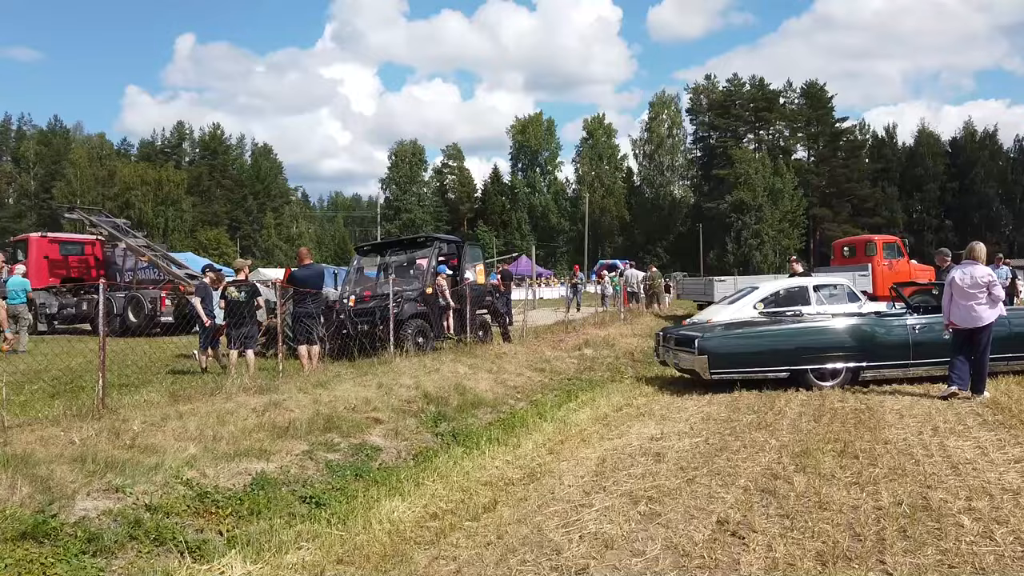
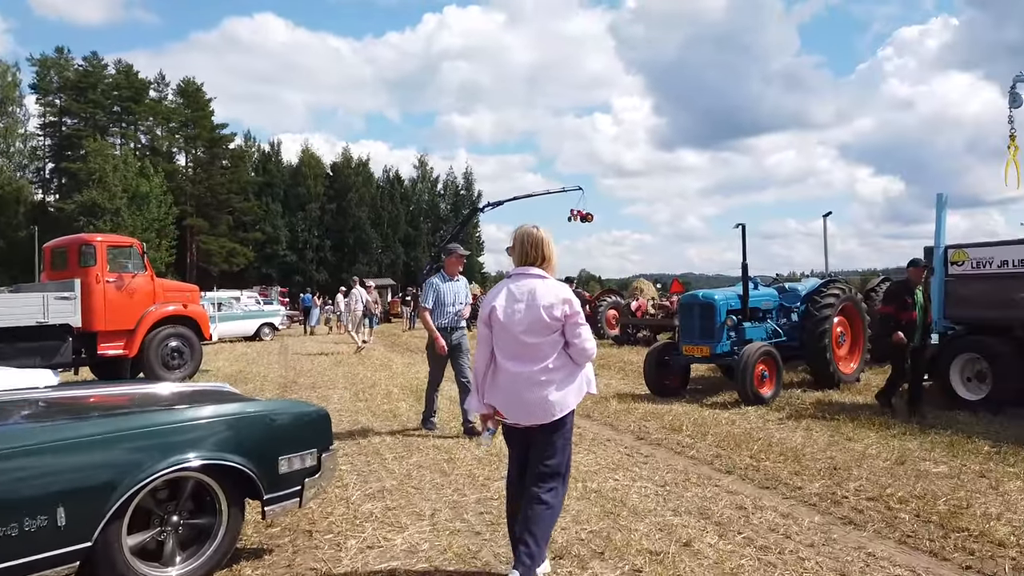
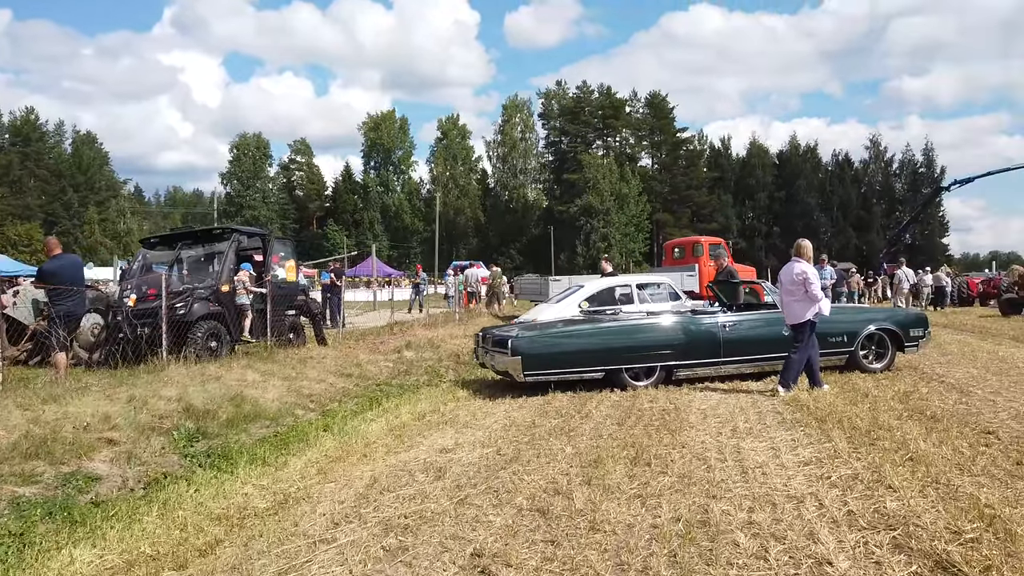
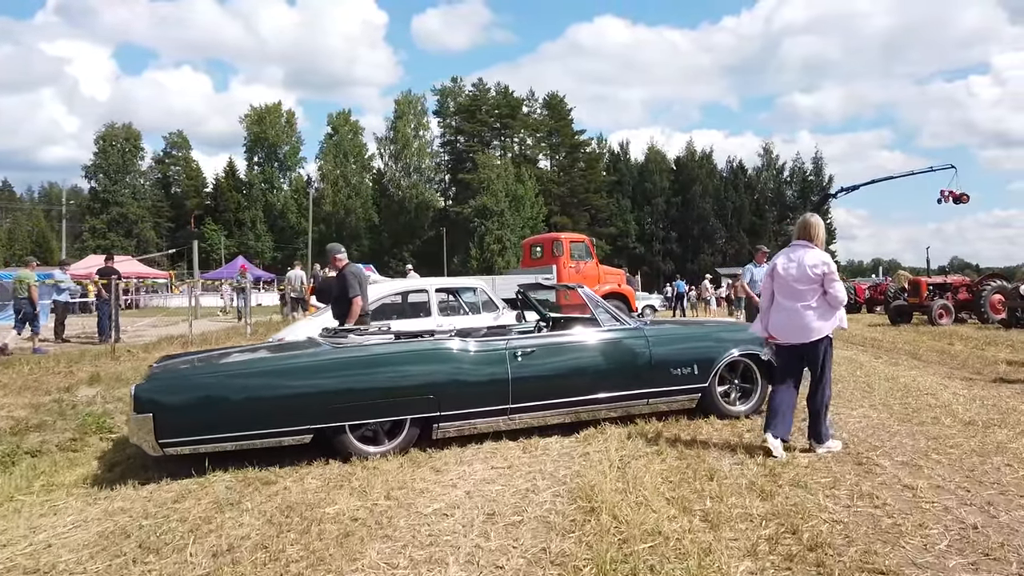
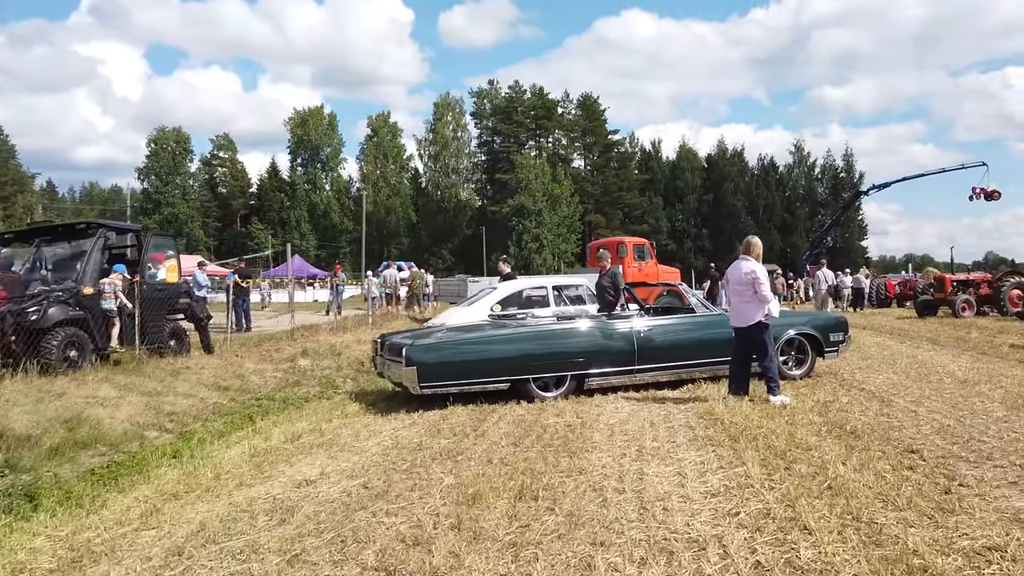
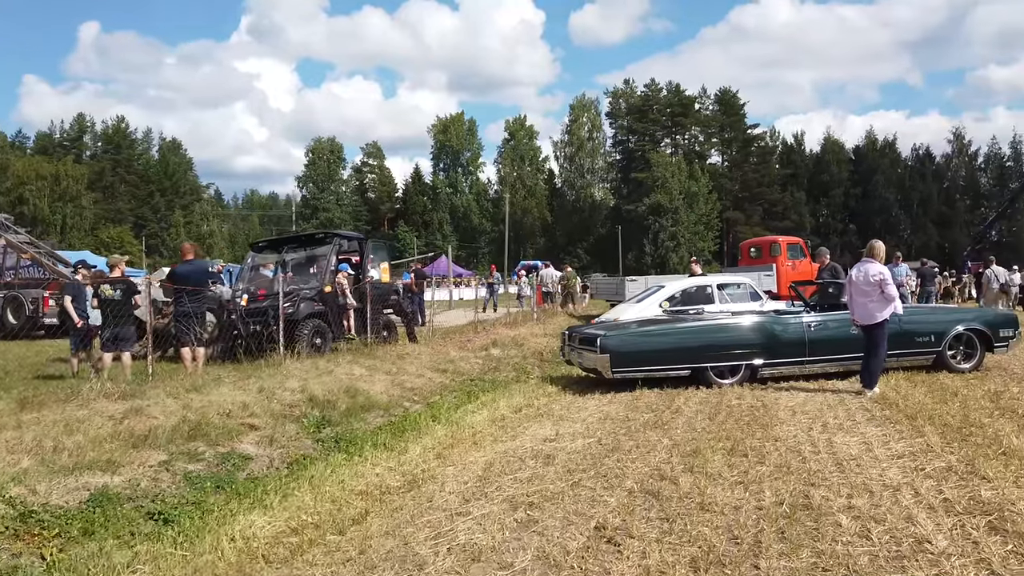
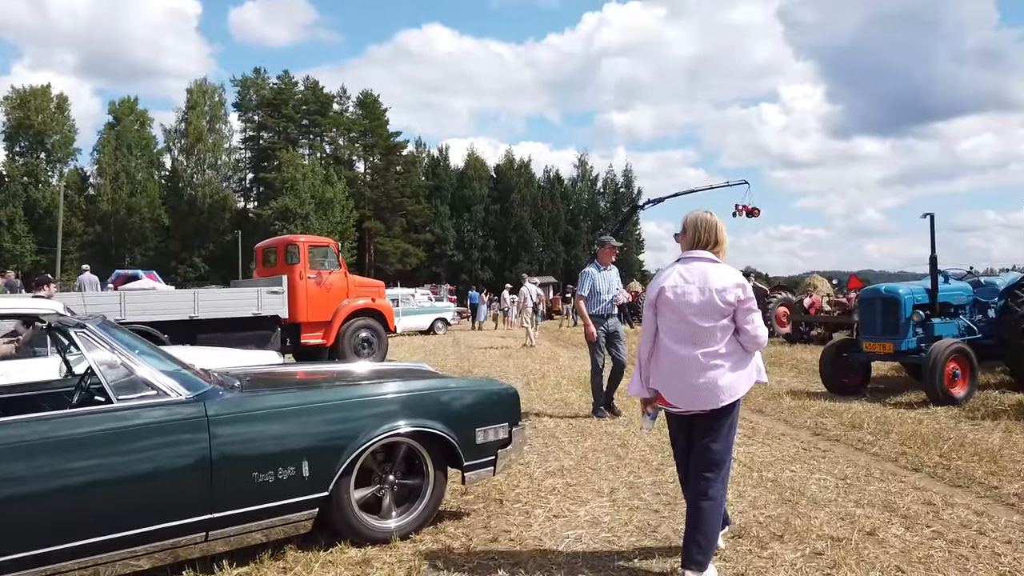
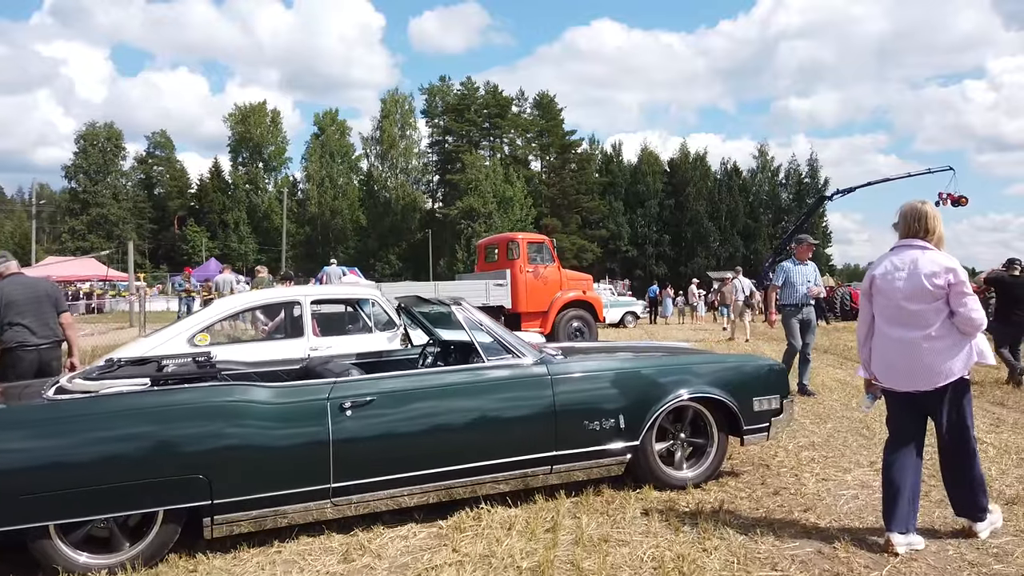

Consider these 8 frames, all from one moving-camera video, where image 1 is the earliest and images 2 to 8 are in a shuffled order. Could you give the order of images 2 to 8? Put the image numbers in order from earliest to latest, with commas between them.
6, 3, 5, 4, 8, 7, 2
